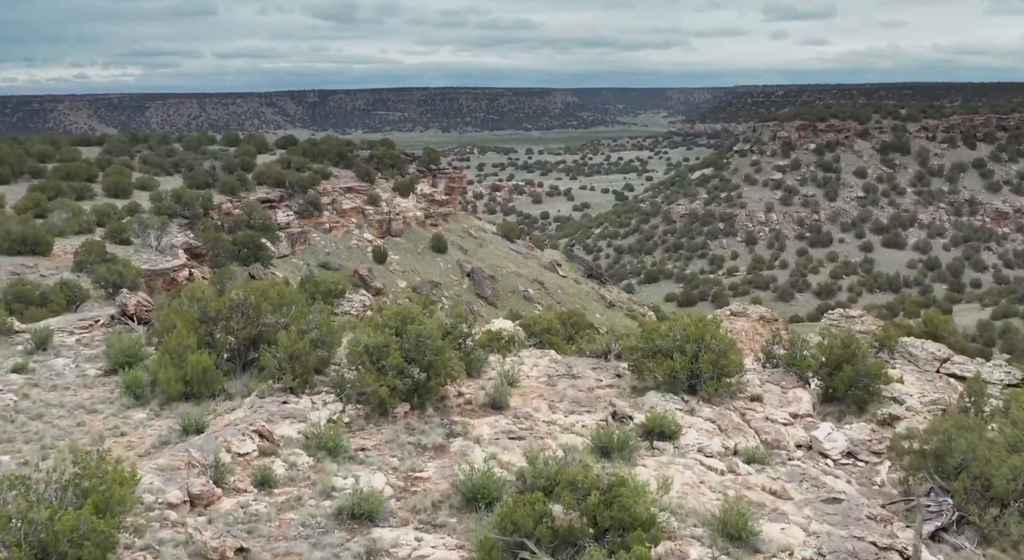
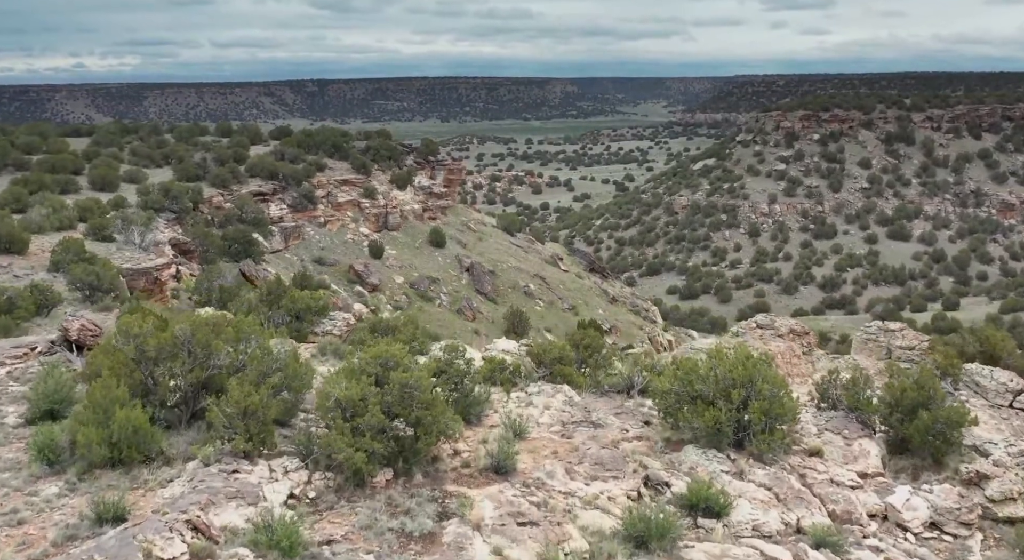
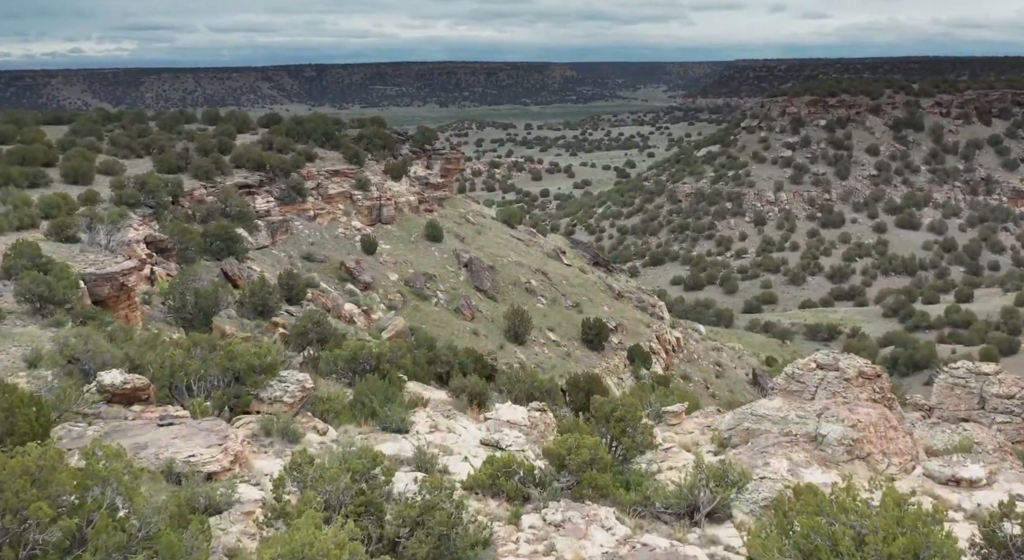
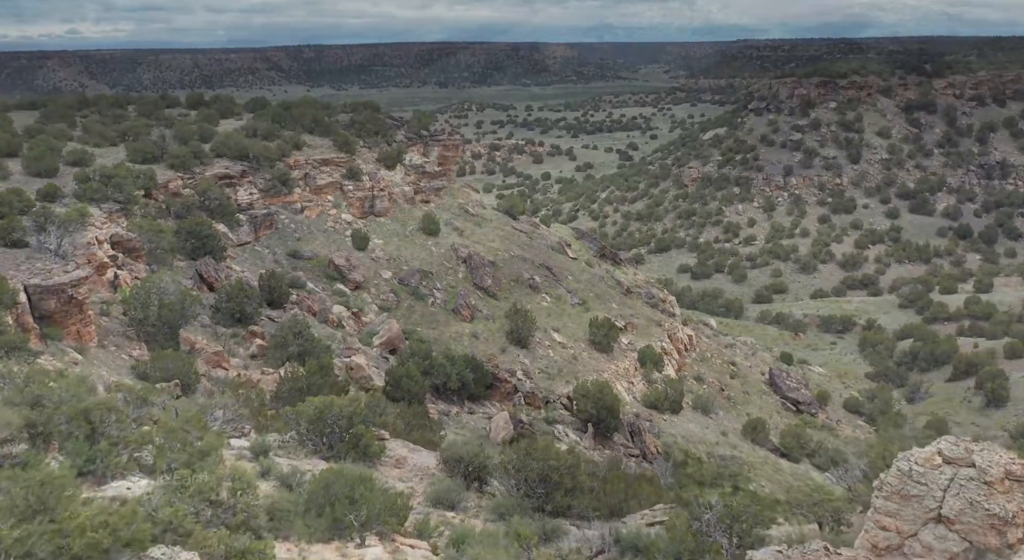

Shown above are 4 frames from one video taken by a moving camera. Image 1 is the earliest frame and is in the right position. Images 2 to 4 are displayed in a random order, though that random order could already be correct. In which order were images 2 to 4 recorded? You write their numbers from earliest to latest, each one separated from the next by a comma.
2, 3, 4
